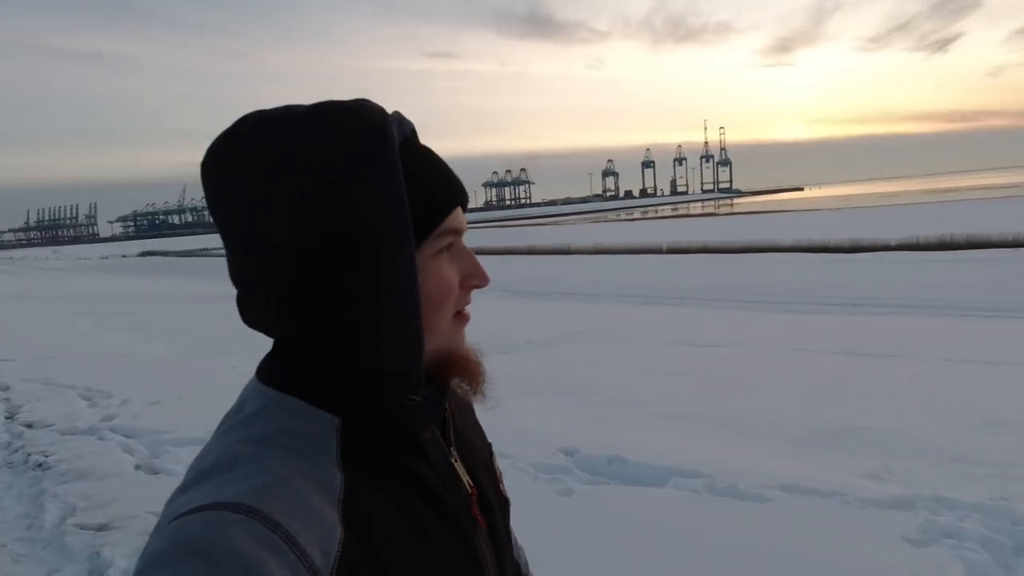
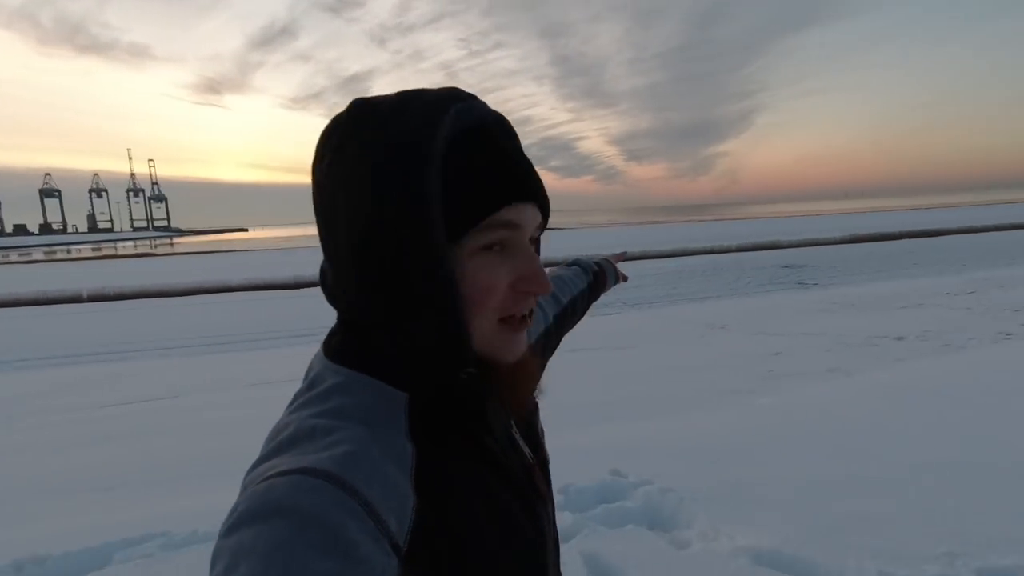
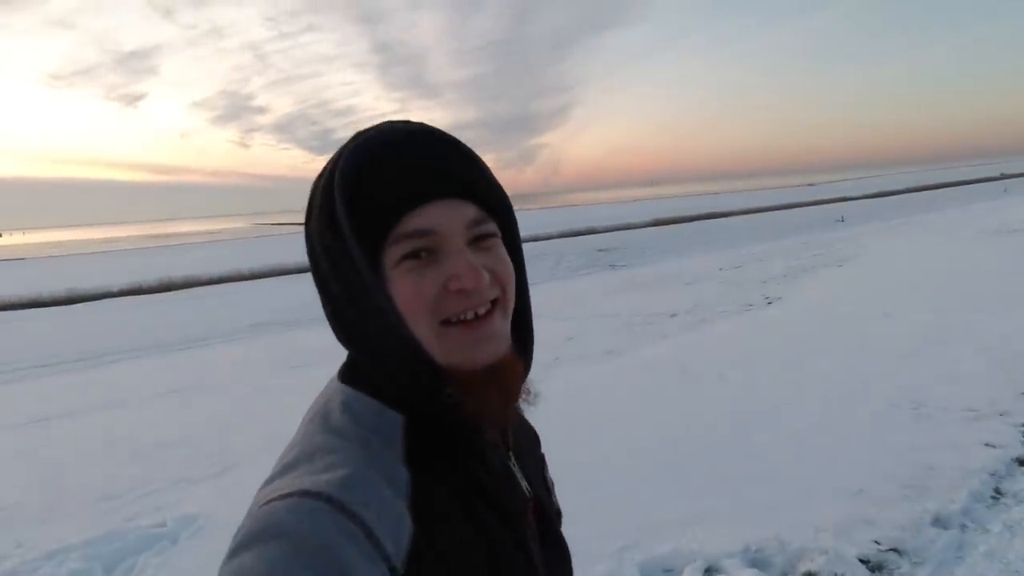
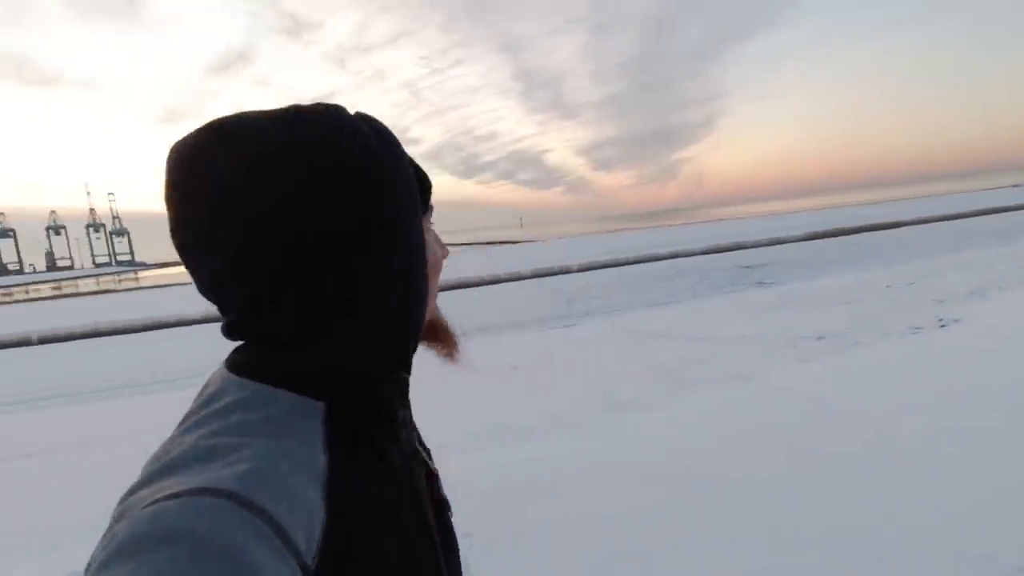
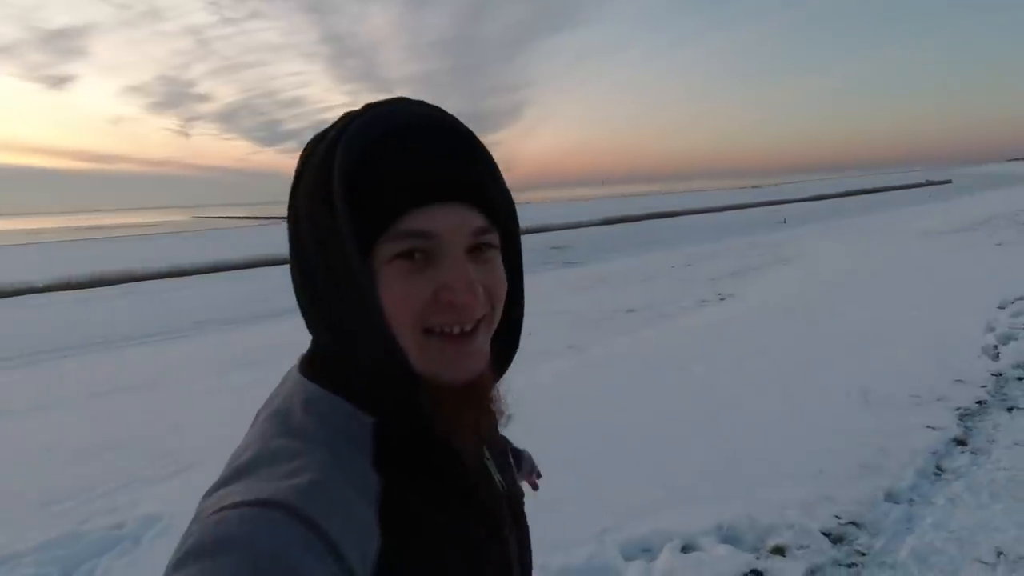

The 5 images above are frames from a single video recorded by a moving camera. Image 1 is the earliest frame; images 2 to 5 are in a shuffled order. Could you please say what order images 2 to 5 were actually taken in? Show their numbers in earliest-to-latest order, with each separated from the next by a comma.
2, 5, 3, 4
